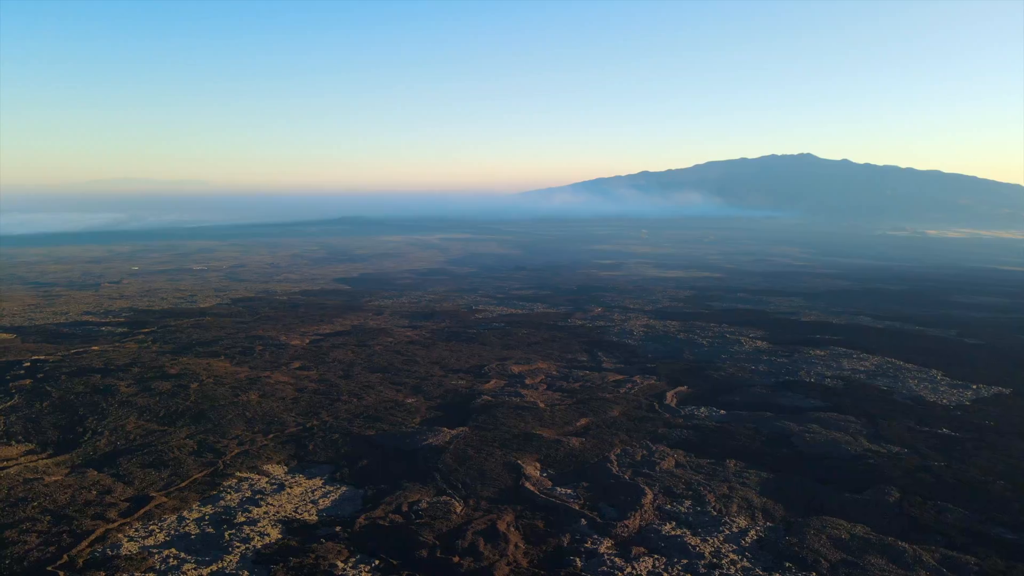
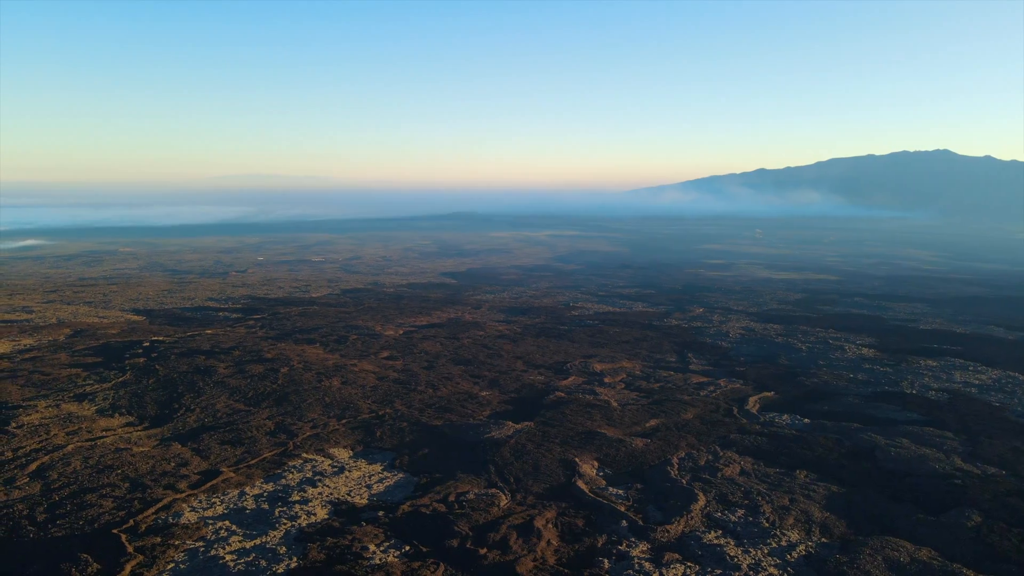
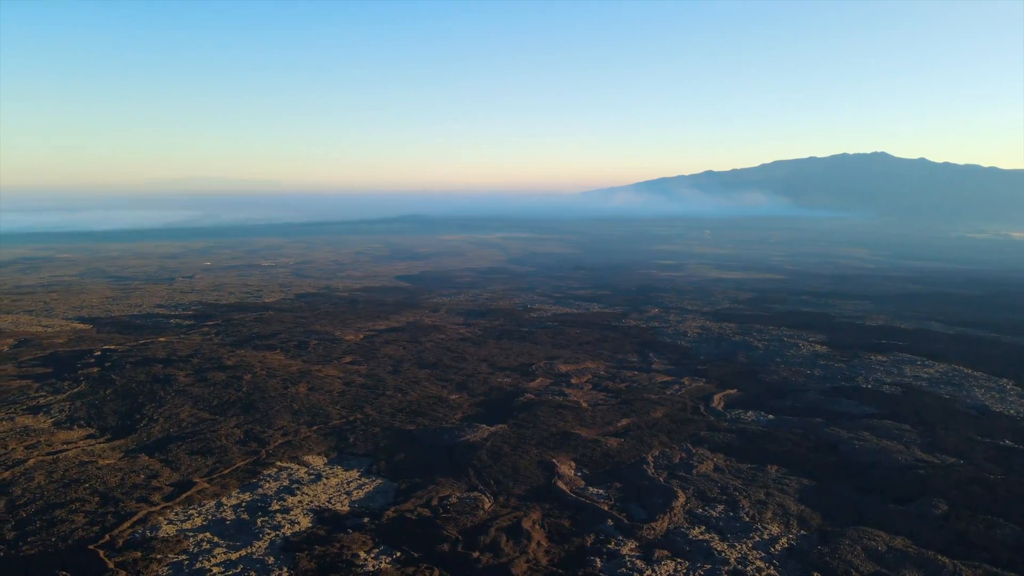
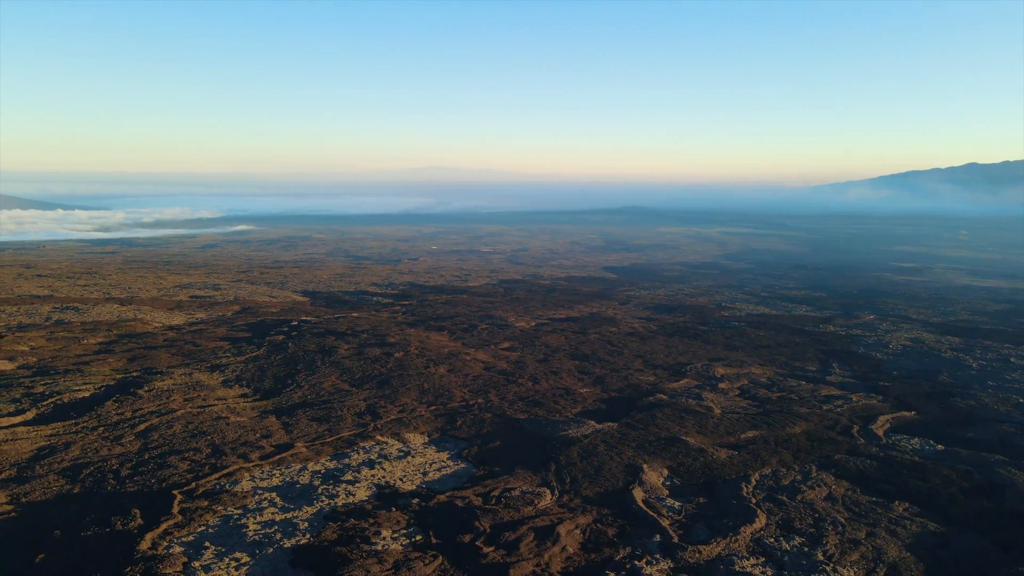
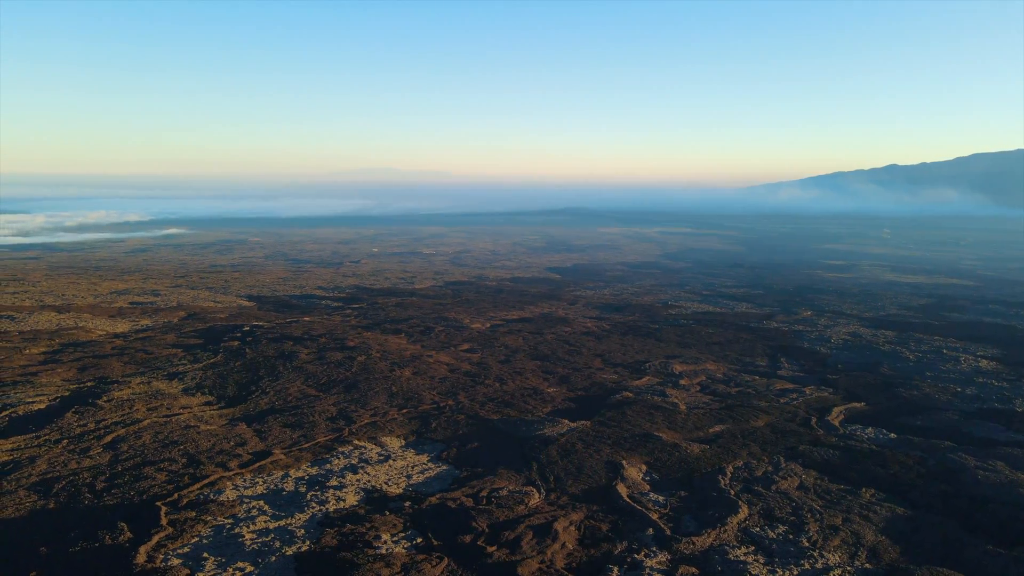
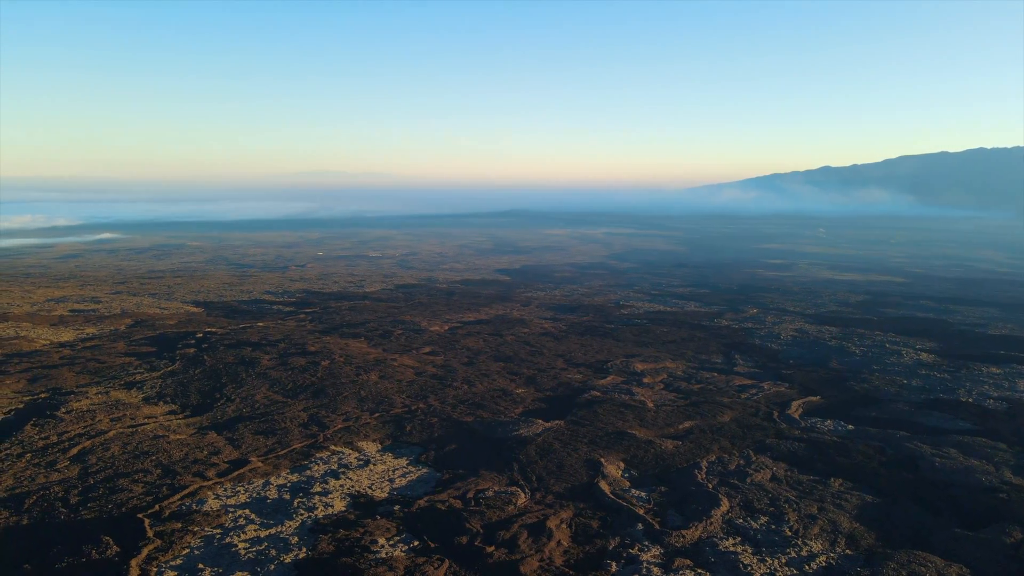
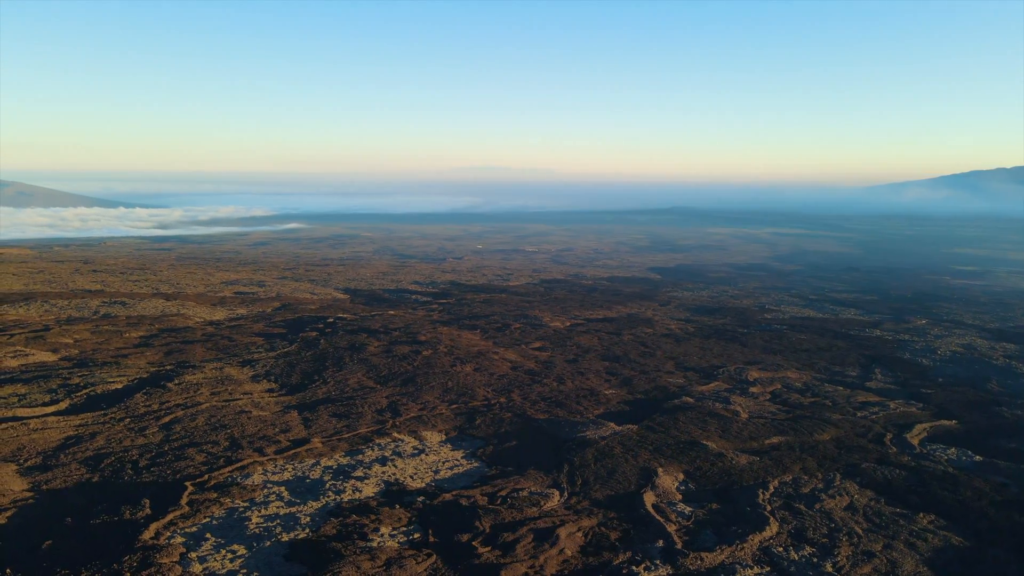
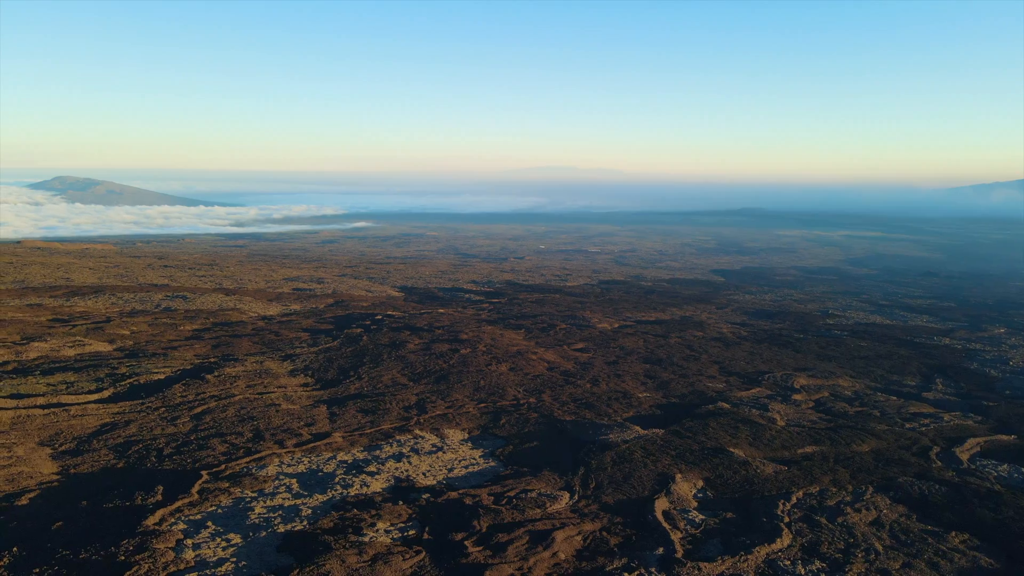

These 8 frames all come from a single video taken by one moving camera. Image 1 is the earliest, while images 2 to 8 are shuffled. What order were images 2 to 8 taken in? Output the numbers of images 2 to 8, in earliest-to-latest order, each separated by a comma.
3, 2, 6, 5, 4, 7, 8
